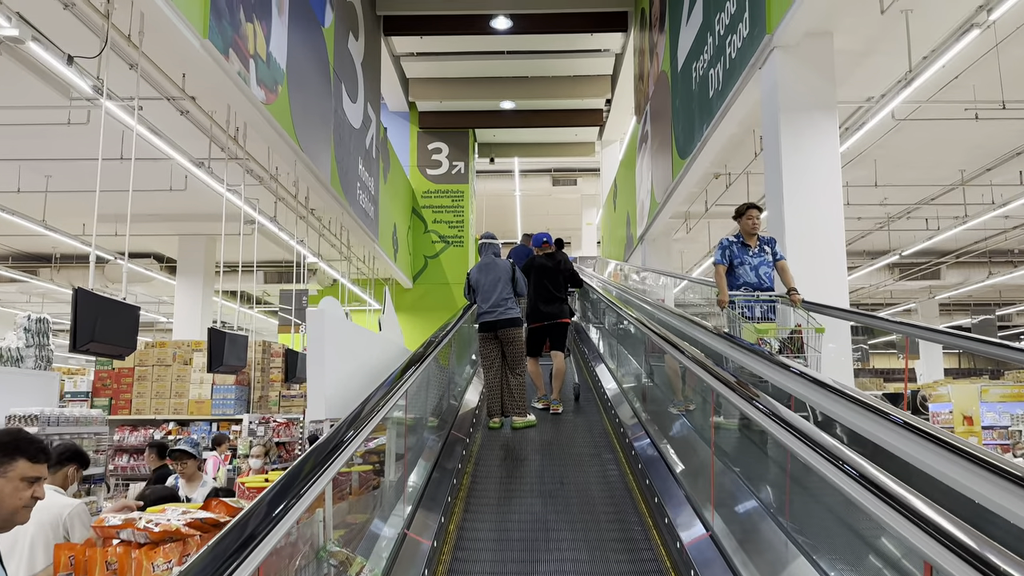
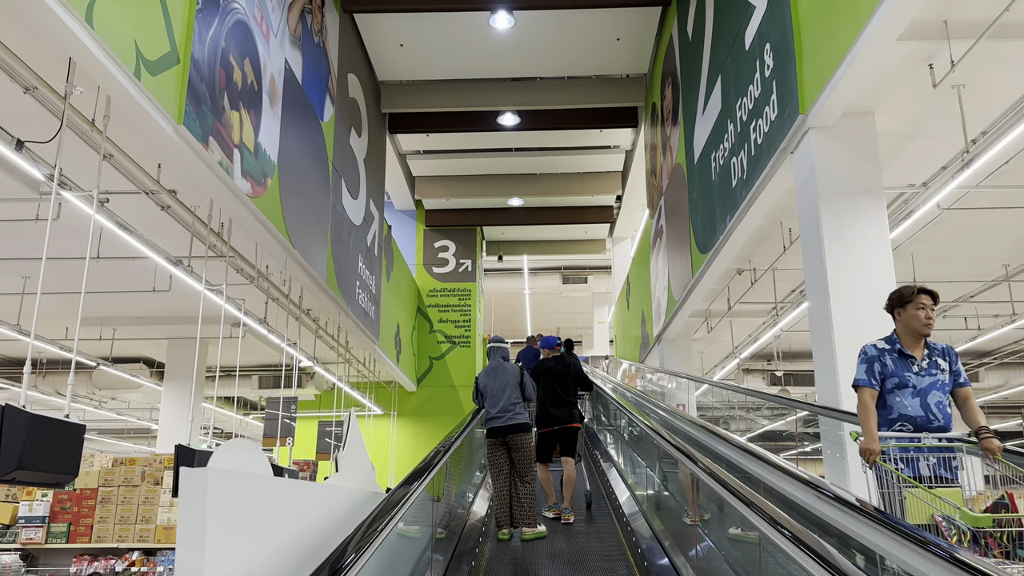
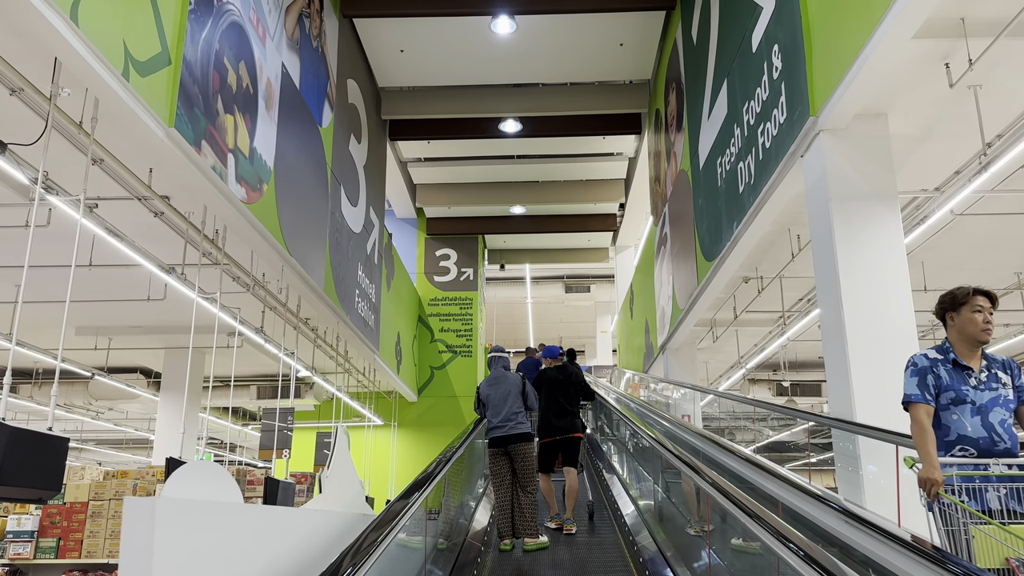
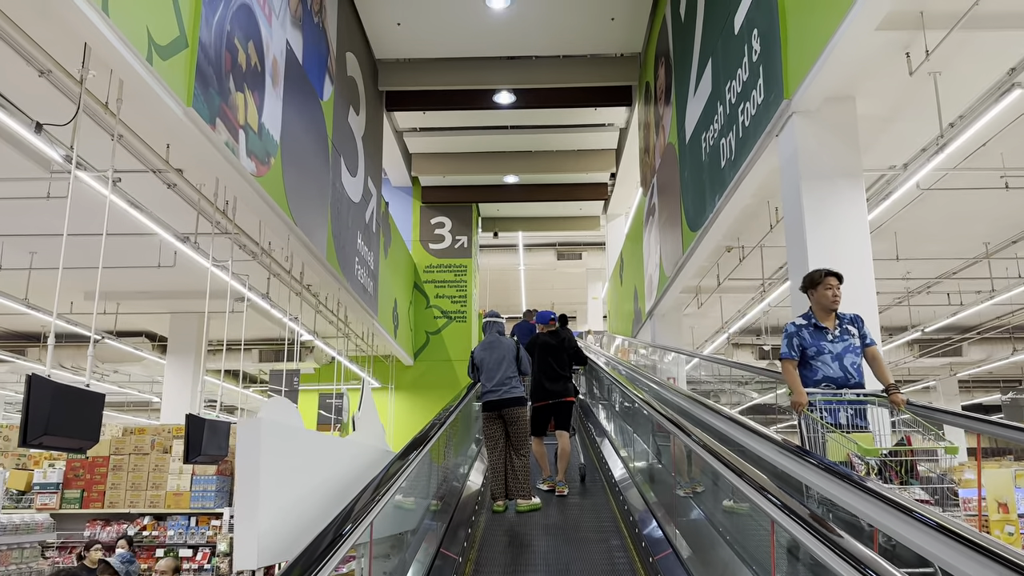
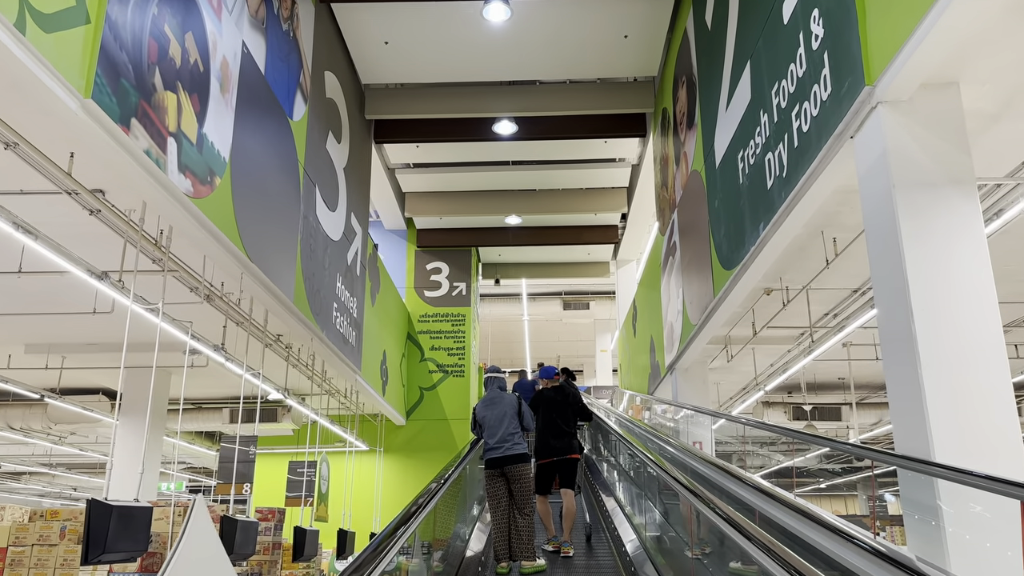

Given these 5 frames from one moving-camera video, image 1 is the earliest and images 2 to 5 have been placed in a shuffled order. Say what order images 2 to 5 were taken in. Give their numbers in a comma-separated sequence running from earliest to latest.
4, 2, 3, 5
